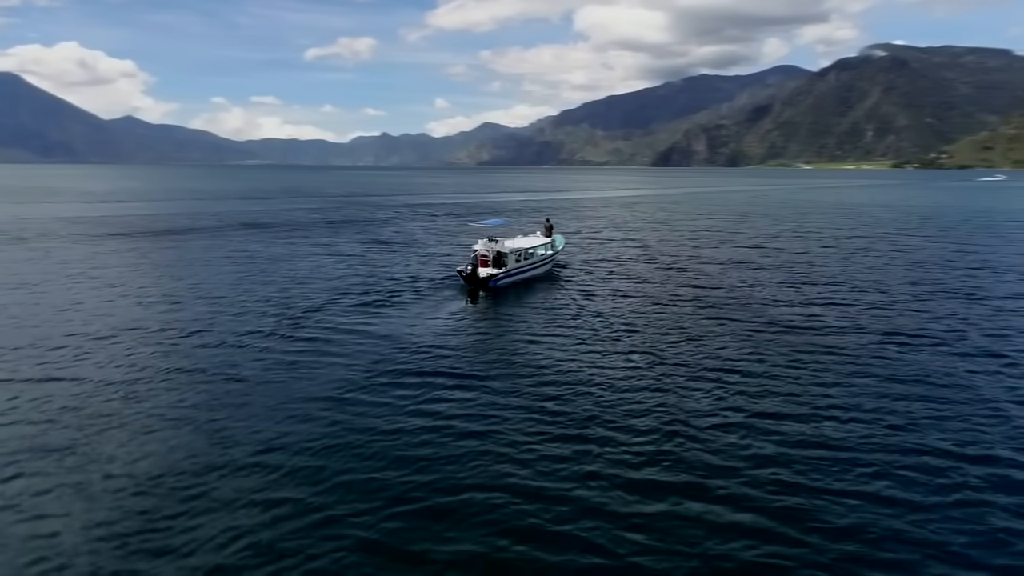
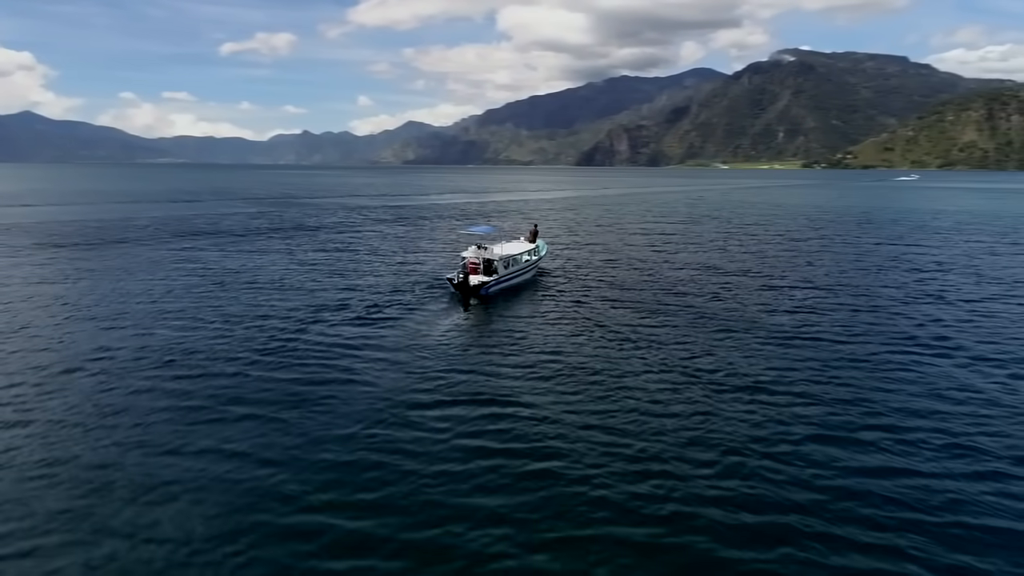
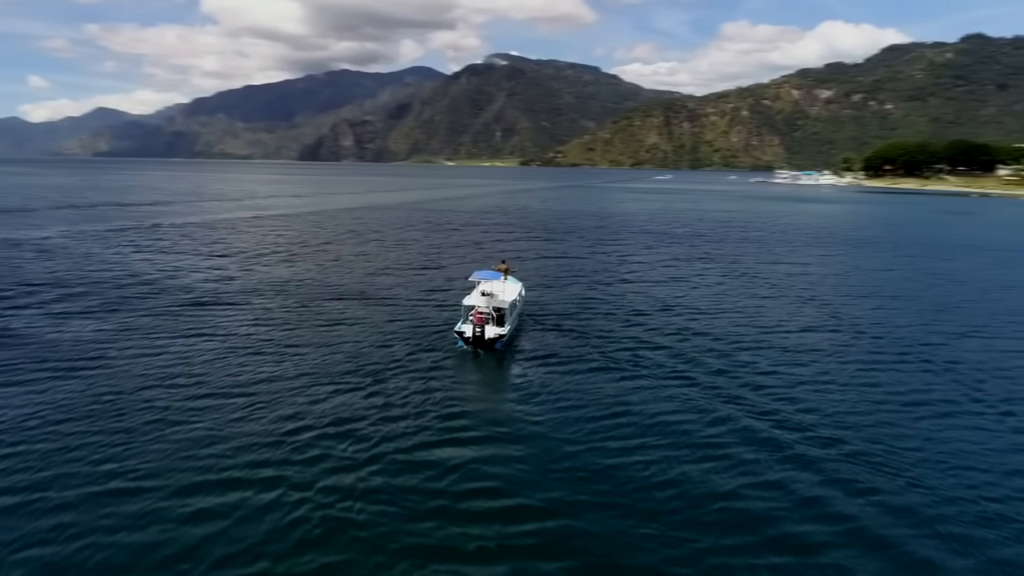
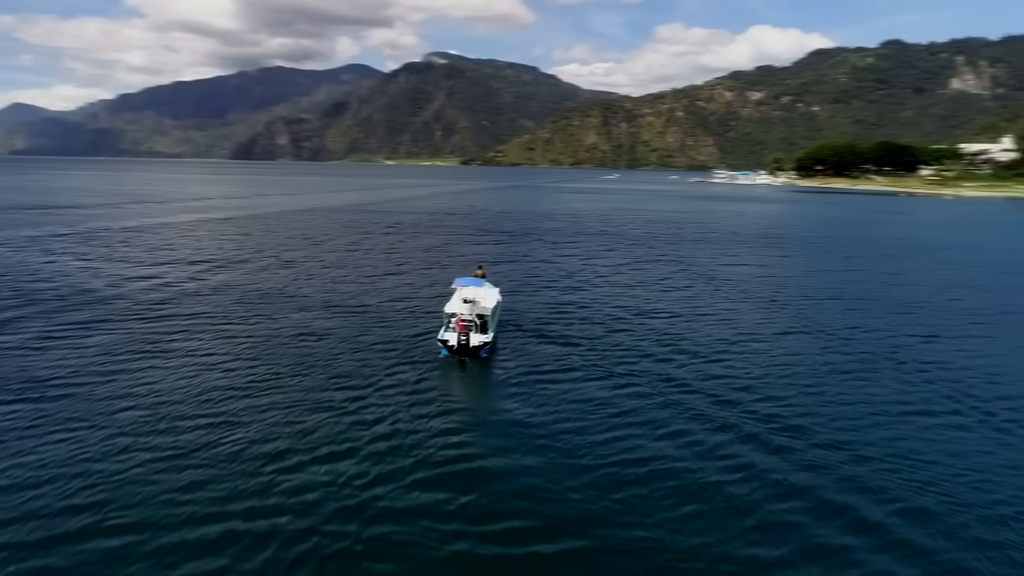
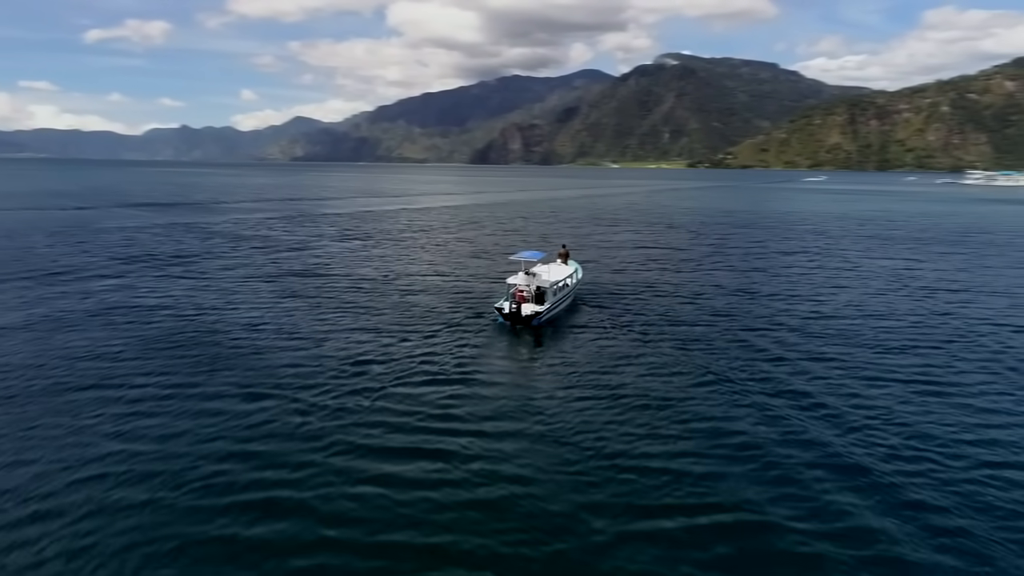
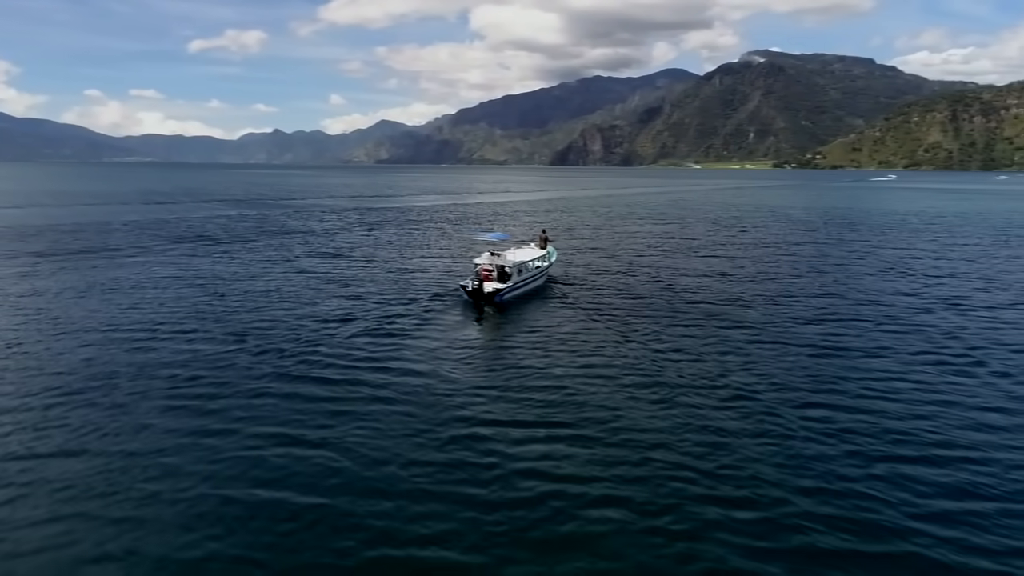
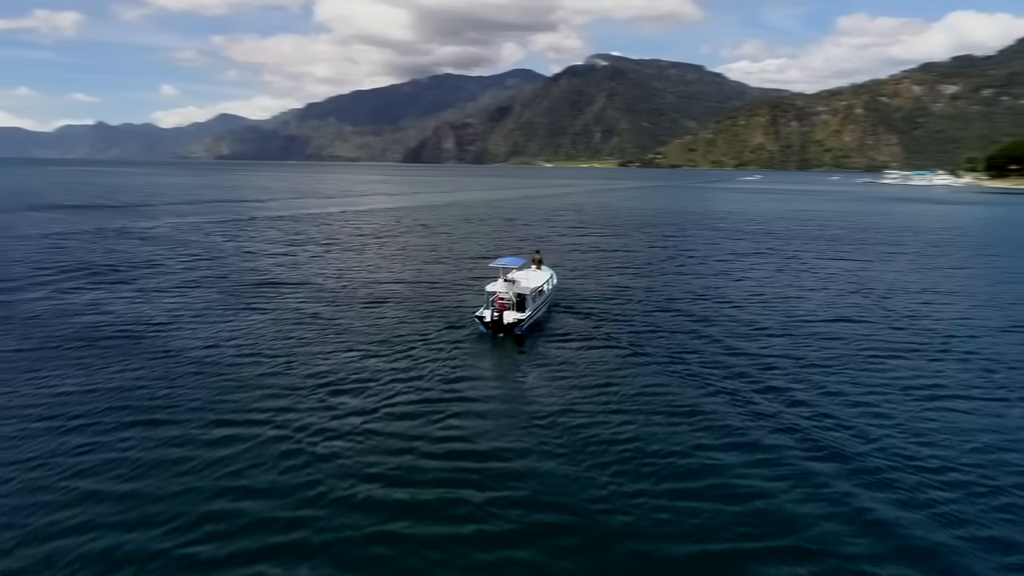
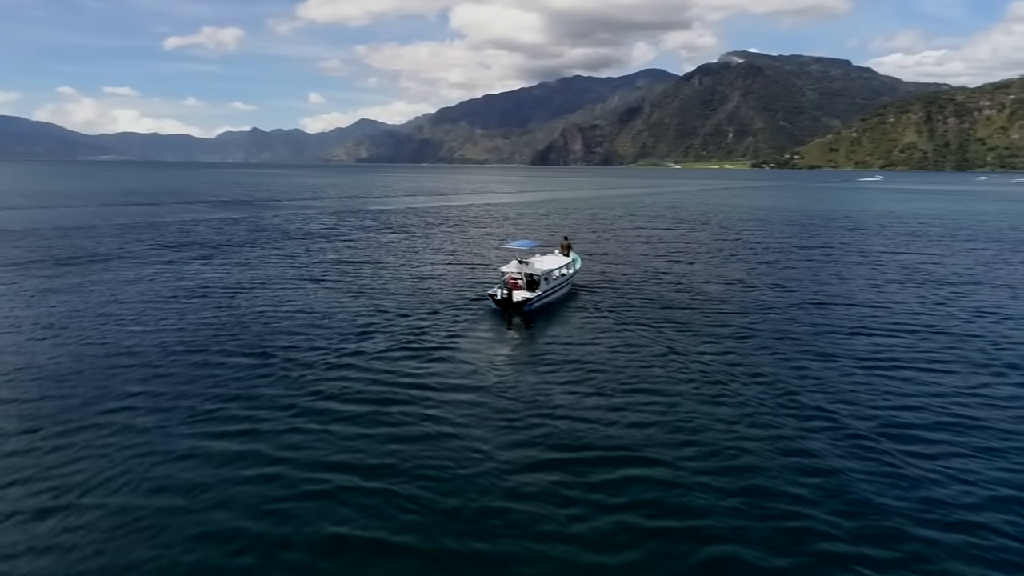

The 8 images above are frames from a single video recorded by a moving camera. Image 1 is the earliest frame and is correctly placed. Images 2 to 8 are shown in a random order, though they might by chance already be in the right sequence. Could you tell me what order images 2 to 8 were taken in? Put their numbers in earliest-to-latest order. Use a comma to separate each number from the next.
2, 6, 8, 5, 7, 3, 4
